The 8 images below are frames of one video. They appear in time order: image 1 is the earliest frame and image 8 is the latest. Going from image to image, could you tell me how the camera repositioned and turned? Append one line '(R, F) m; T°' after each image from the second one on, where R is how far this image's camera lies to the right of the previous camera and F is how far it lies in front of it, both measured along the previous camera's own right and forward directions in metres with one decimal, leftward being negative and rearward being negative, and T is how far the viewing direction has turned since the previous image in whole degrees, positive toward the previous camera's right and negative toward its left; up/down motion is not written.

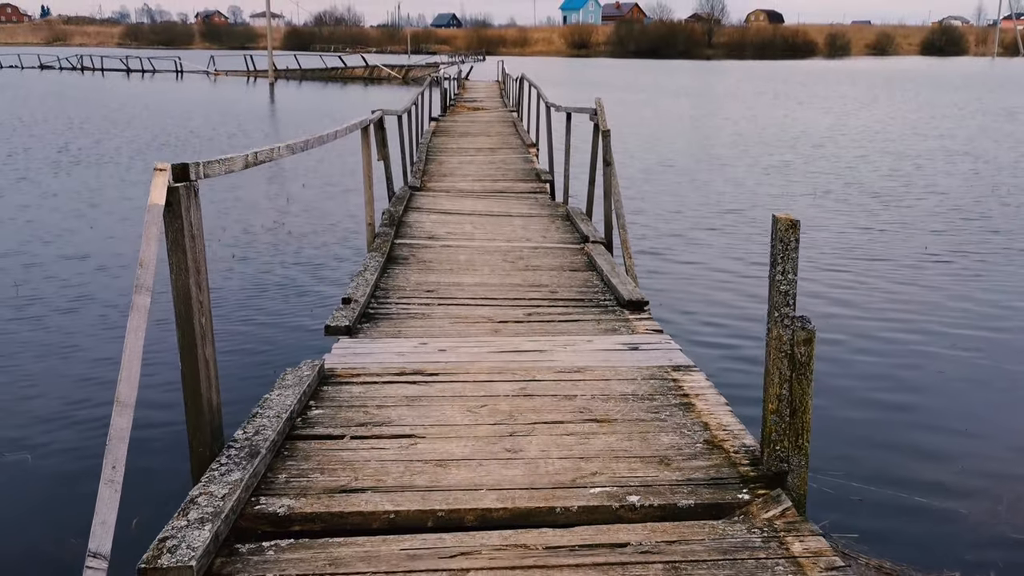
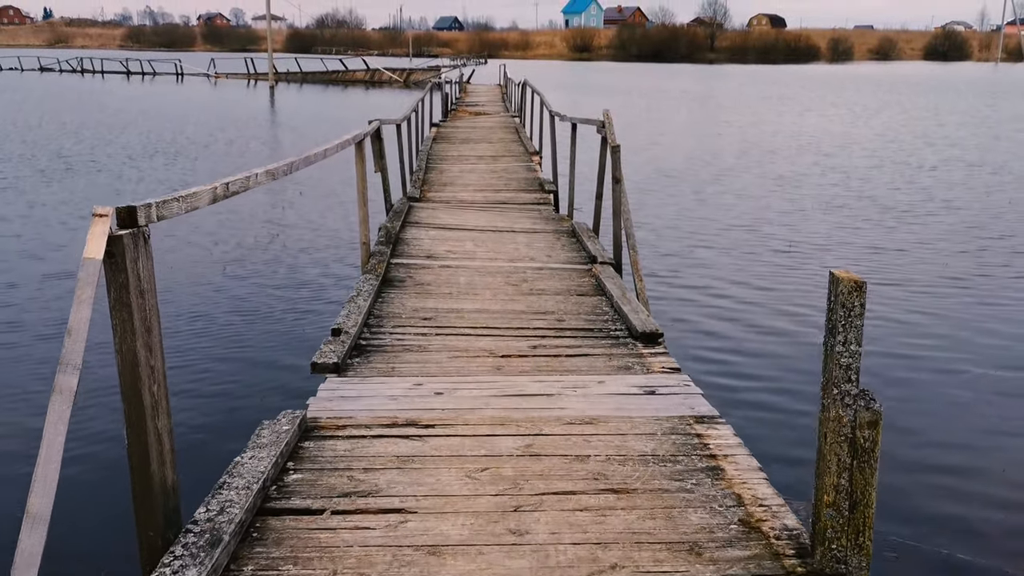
(0.0, +0.4) m; 0°
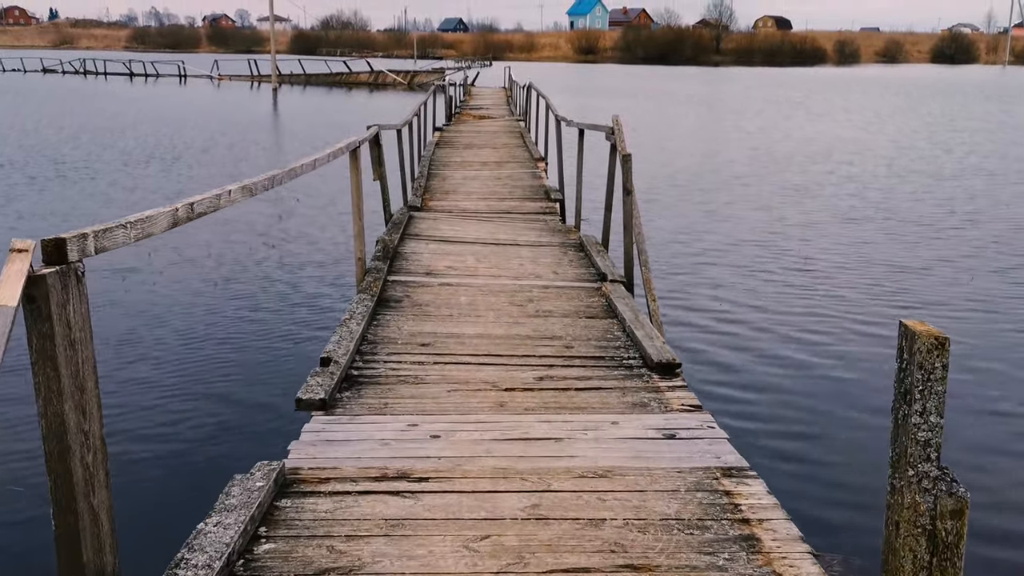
(0.0, +0.4) m; 0°
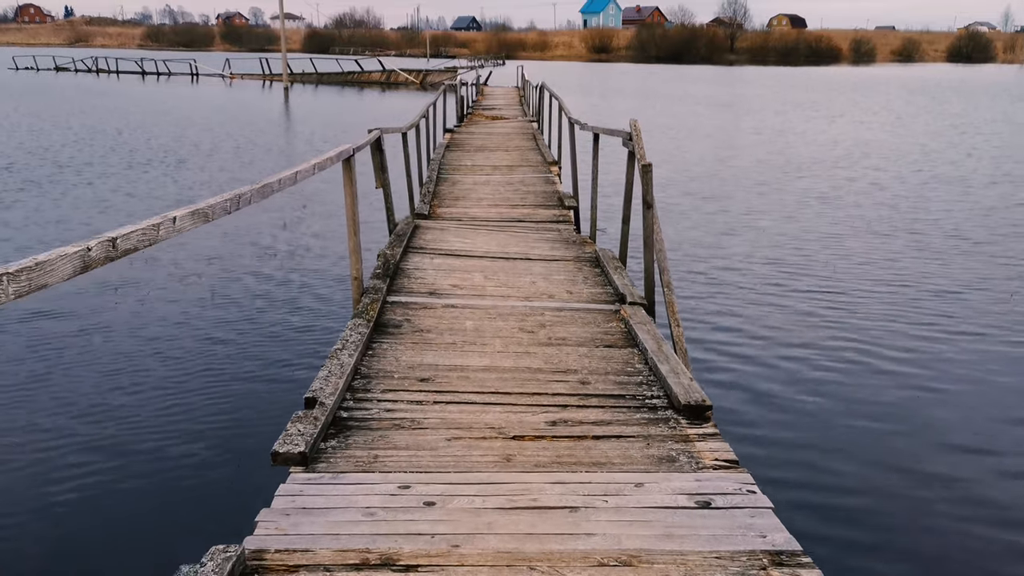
(0.0, +0.5) m; -1°
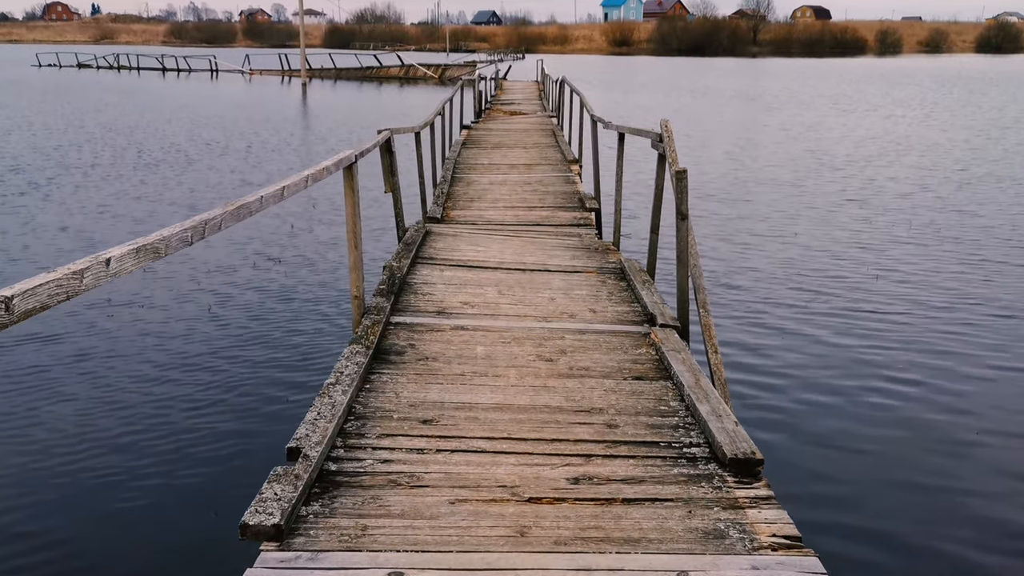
(0.0, +0.5) m; -1°
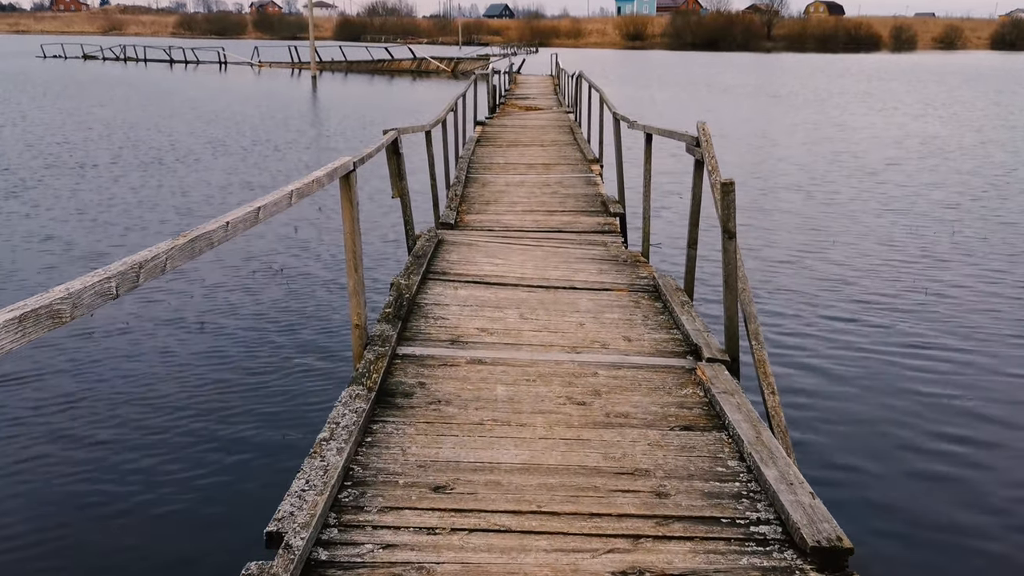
(-0.1, +0.6) m; -1°
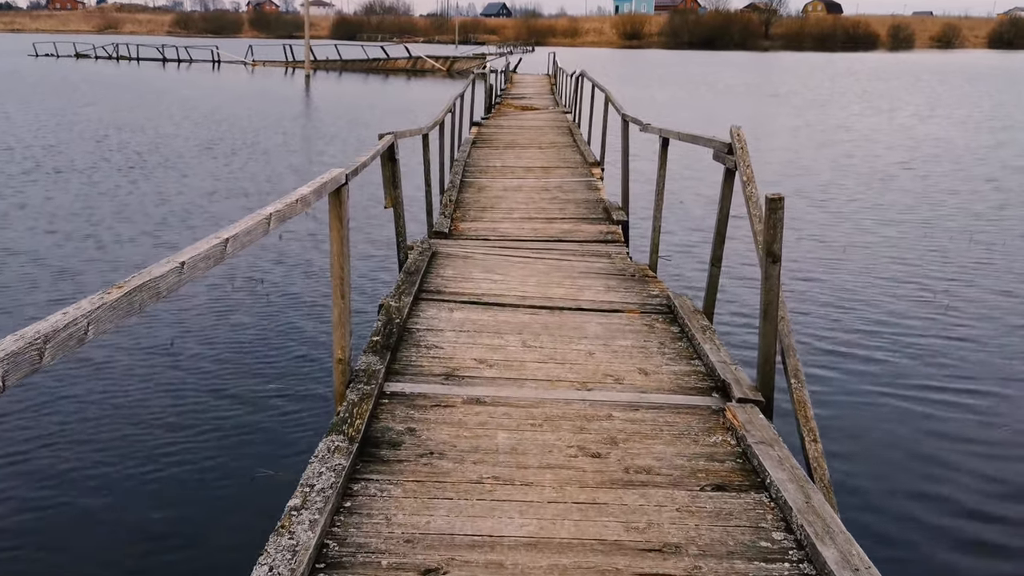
(0.0, +0.5) m; 0°
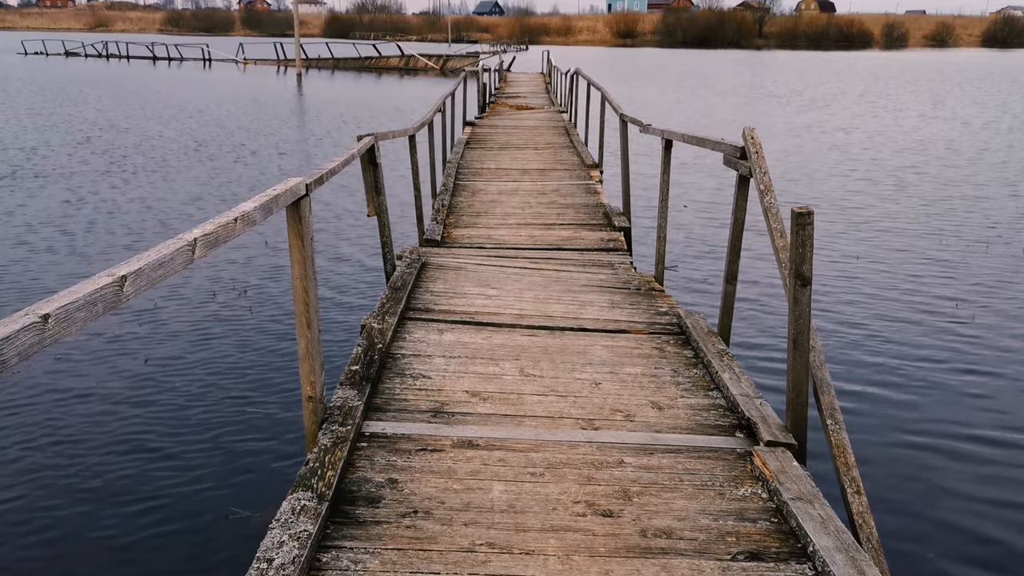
(0.0, +0.5) m; 0°
